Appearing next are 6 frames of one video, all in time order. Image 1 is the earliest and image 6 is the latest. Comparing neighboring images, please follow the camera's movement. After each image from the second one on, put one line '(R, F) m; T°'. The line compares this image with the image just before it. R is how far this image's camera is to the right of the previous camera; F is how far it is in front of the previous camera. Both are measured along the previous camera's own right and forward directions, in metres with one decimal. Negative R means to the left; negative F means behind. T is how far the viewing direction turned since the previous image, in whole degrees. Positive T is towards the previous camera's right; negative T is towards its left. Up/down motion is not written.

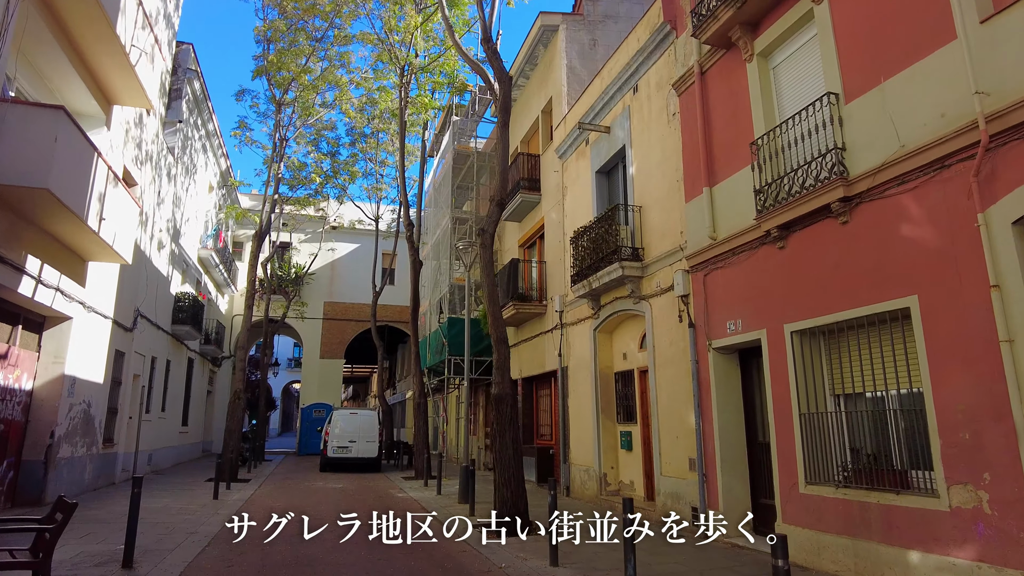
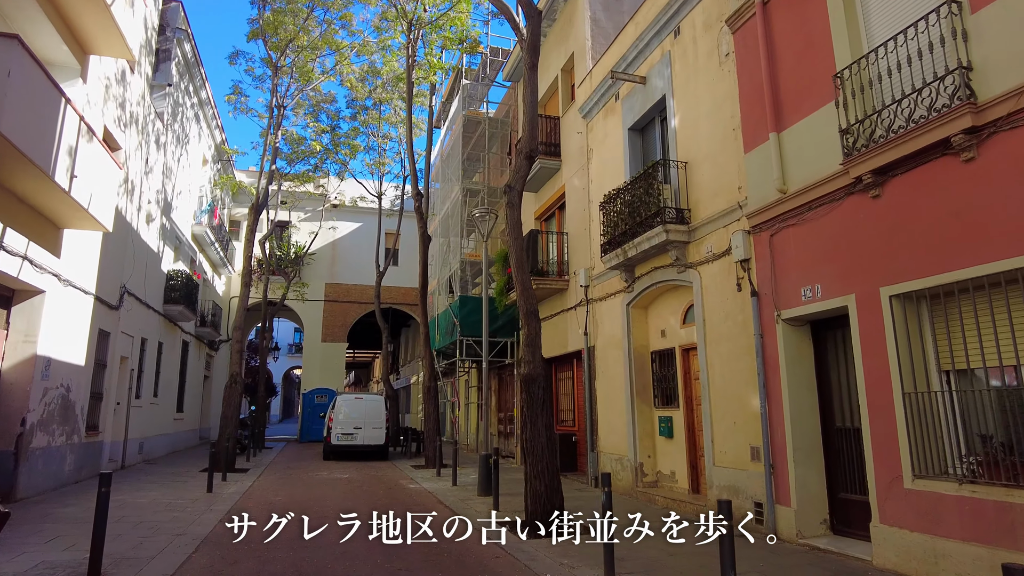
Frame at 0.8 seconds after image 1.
(-0.4, +1.2) m; 0°
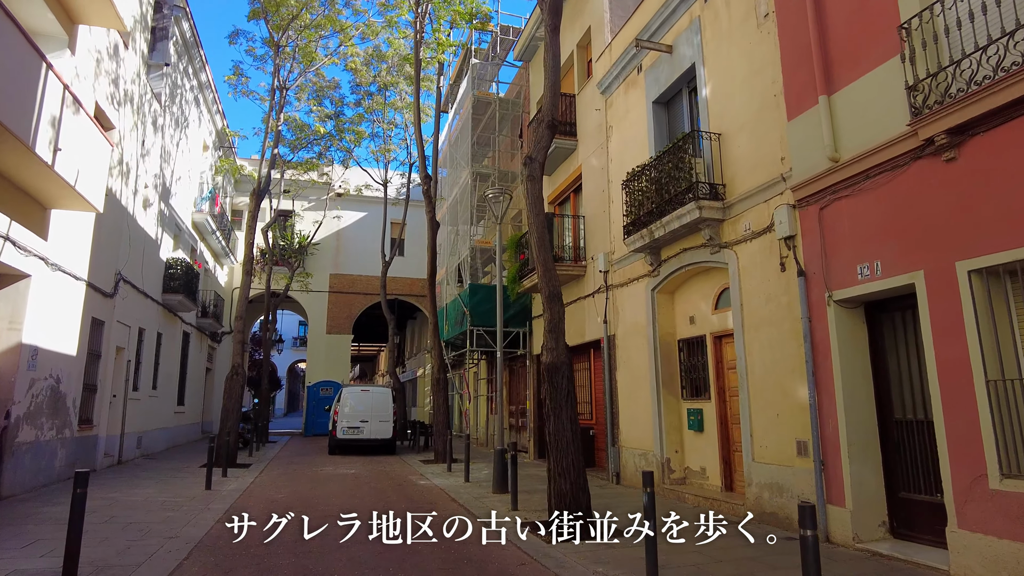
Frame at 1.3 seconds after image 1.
(-0.2, +0.7) m; 0°
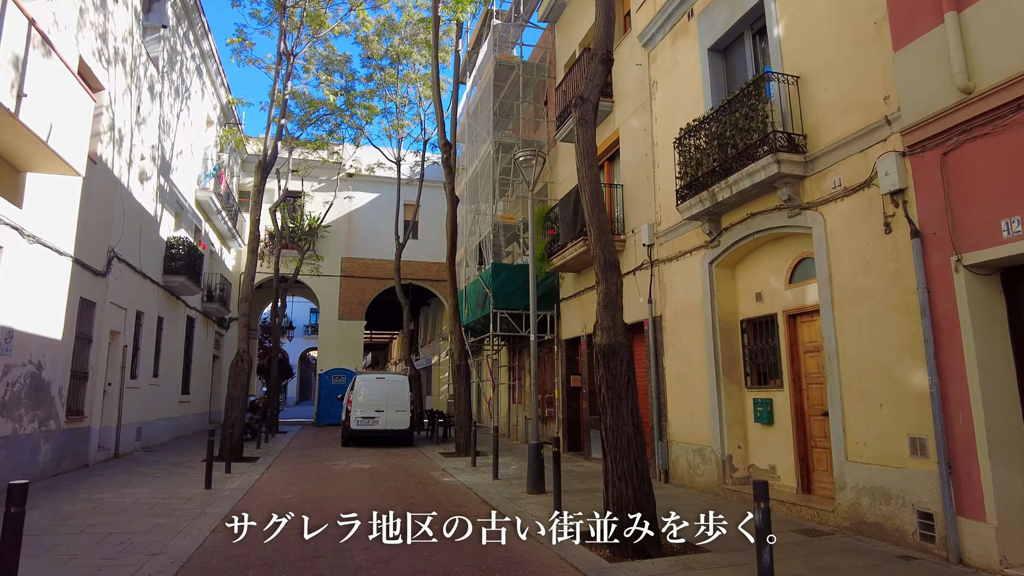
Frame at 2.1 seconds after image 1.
(-0.4, +1.2) m; -1°
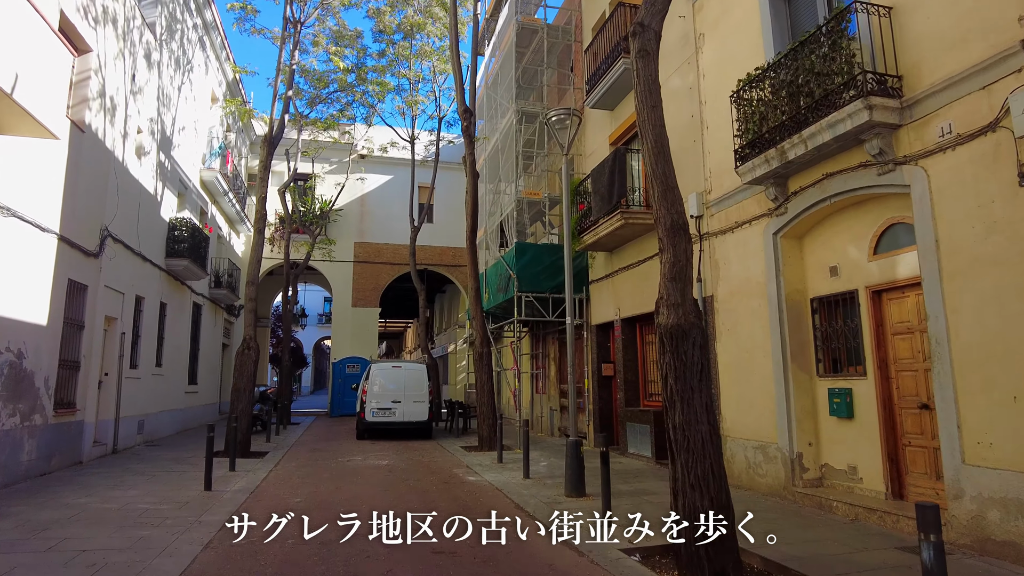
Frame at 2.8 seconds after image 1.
(-0.3, +1.1) m; -1°
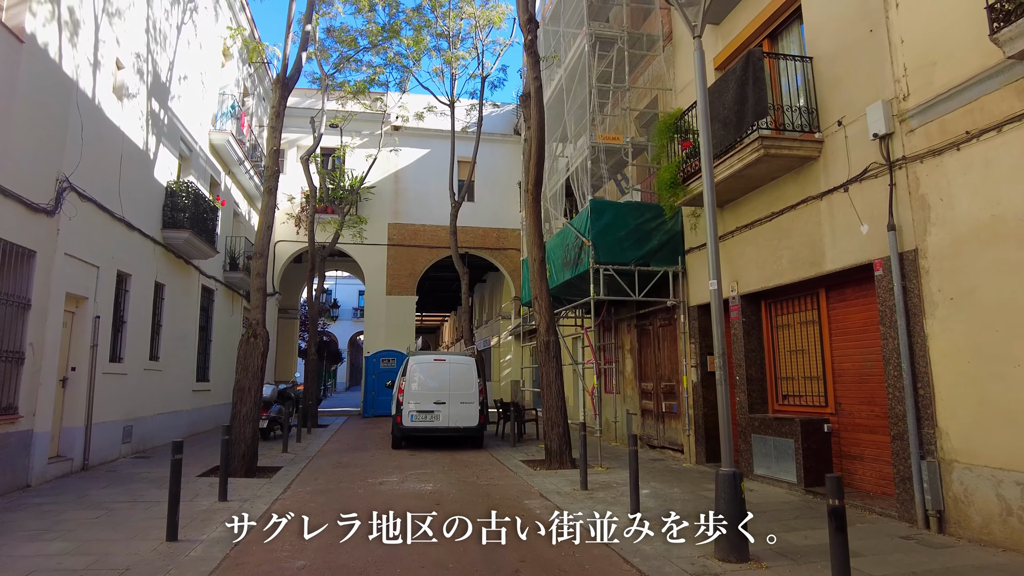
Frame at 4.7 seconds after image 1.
(-0.7, +2.9) m; -3°
